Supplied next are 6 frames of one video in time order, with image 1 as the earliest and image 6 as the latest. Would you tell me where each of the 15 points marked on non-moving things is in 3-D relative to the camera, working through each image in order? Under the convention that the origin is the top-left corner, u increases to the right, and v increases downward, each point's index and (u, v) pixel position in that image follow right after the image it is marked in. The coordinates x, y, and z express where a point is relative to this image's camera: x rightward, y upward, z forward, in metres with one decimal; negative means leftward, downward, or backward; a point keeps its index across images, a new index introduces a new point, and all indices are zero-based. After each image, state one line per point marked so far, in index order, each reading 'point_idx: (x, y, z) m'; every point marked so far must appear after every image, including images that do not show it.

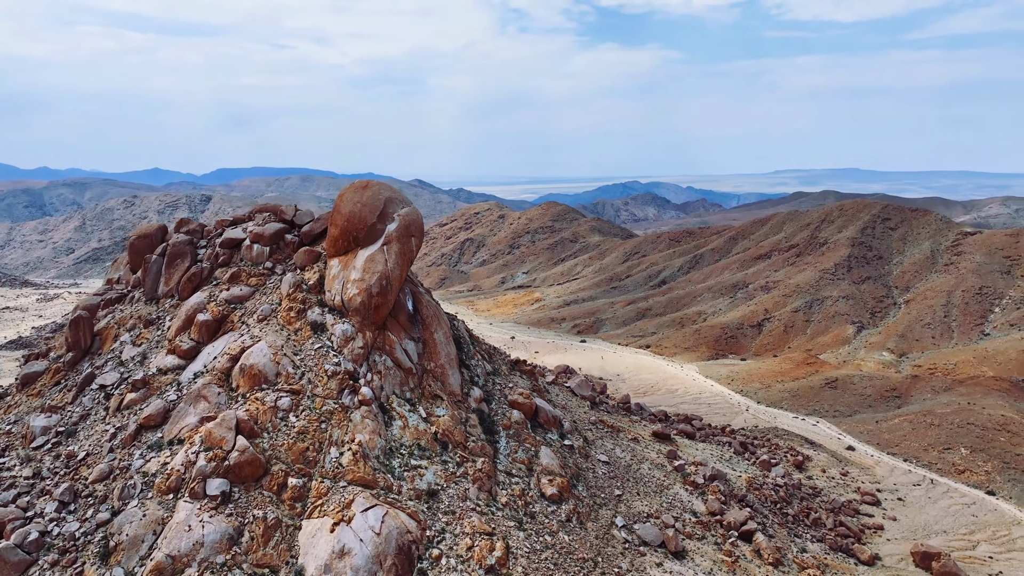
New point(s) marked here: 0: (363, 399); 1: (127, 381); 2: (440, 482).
0: (-2.0, -1.5, +9.9) m
1: (-5.5, -1.3, +10.4) m
2: (-1.0, -2.6, +9.8) m
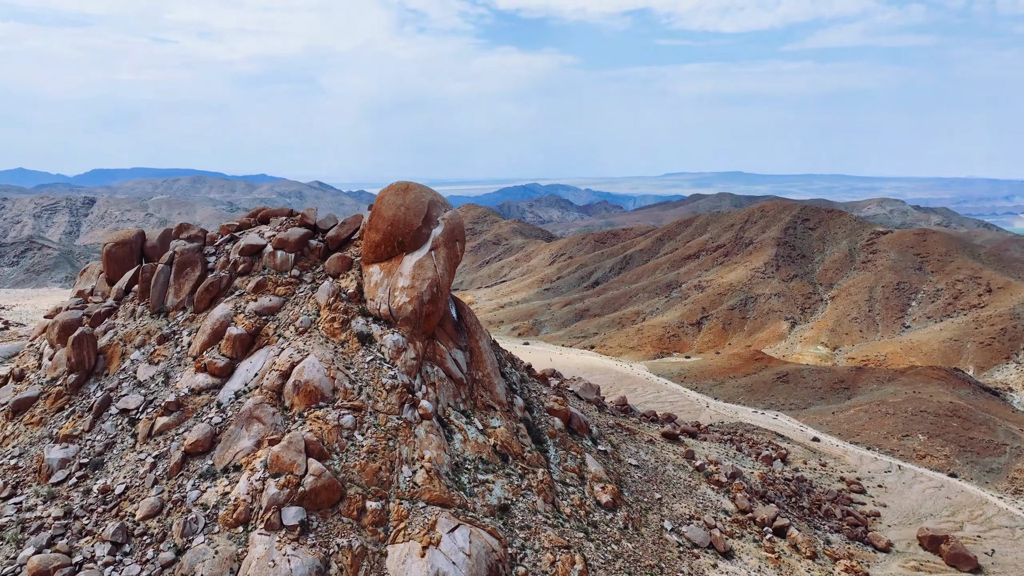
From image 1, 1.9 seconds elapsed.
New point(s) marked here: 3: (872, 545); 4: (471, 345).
0: (-1.1, -1.6, +9.4) m
1: (-4.6, -1.5, +9.4) m
2: (0.0, -2.7, +9.4) m
3: (+6.3, -4.5, +12.9) m
4: (-0.6, -0.8, +10.9) m
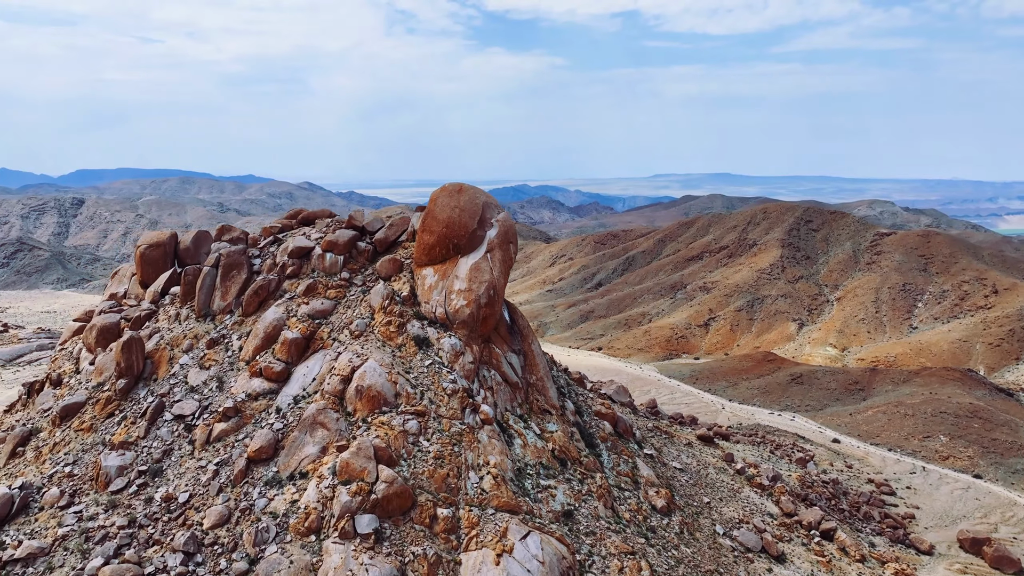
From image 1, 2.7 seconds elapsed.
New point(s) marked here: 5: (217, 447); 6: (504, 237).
0: (-0.3, -1.6, +9.3) m
1: (-3.8, -1.5, +9.2) m
2: (+0.8, -2.7, +9.3) m
3: (+7.1, -4.6, +12.8) m
4: (+0.2, -0.9, +10.8) m
5: (-3.5, -1.9, +8.7) m
6: (-0.1, +0.7, +10.4) m
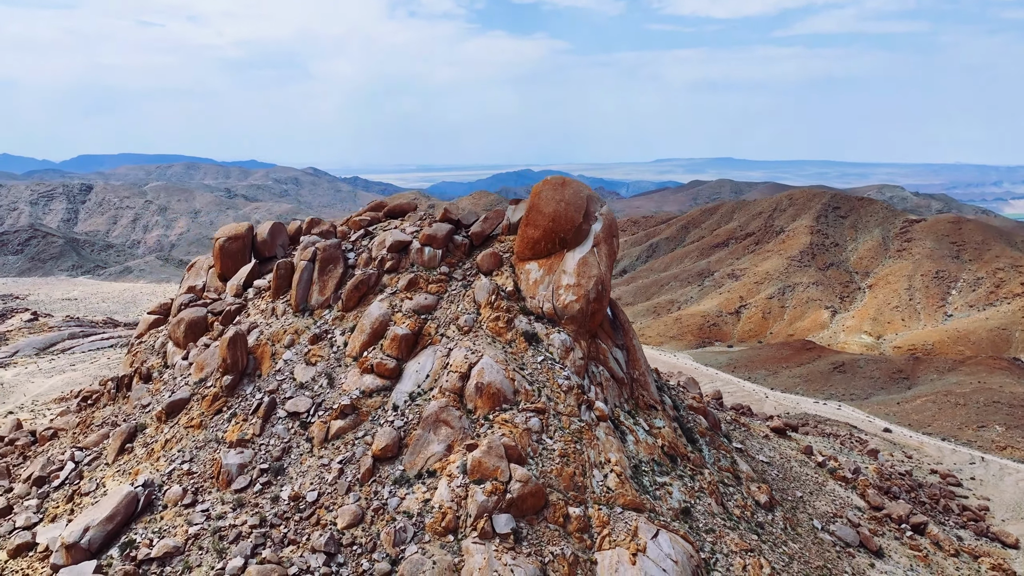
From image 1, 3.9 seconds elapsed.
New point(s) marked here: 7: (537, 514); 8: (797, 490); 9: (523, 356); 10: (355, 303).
0: (+1.1, -1.6, +9.2) m
1: (-2.3, -1.5, +9.1) m
2: (+2.2, -2.7, +9.2) m
3: (+8.6, -4.4, +12.8) m
4: (+1.7, -0.8, +10.7) m
5: (-2.1, -1.9, +8.7) m
6: (+1.3, +0.8, +10.2) m
7: (+0.3, -2.4, +7.9) m
8: (+4.6, -3.3, +11.9) m
9: (+0.1, -0.9, +9.4) m
10: (-2.2, -0.2, +10.3) m
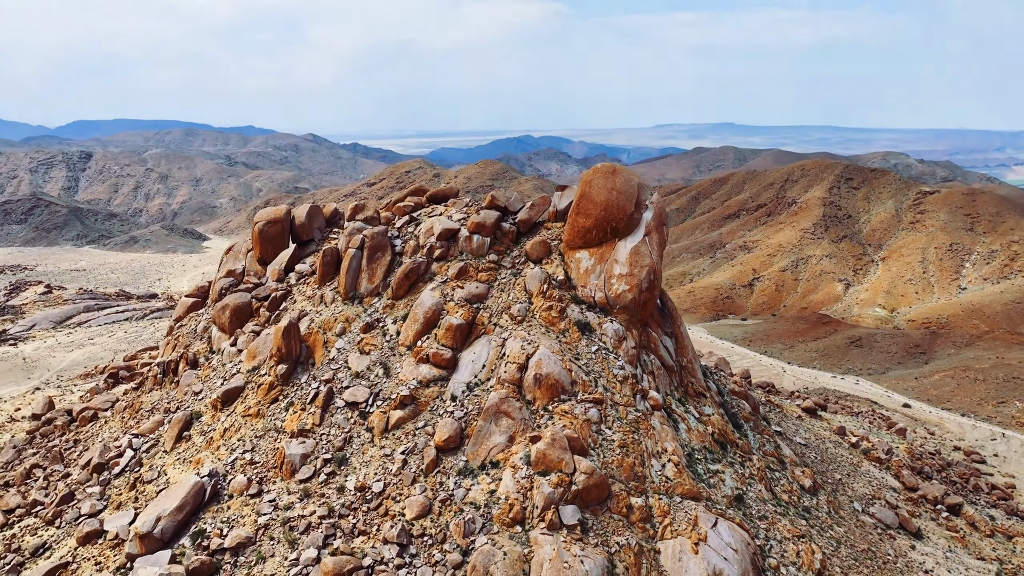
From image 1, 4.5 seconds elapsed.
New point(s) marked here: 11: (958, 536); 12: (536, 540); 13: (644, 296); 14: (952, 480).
0: (+1.8, -1.5, +9.3) m
1: (-1.6, -1.4, +9.2) m
2: (+2.9, -2.5, +9.4) m
3: (+9.3, -4.1, +13.1) m
4: (+2.4, -0.6, +10.8) m
5: (-1.4, -1.8, +8.8) m
6: (+2.0, +1.0, +10.2) m
7: (+1.0, -2.4, +8.0) m
8: (+5.3, -3.0, +12.0) m
9: (+0.8, -0.7, +9.5) m
10: (-1.5, 0.0, +10.4) m
11: (+6.9, -3.9, +11.4) m
12: (+0.3, -2.6, +7.6) m
13: (+1.8, -0.1, +9.8) m
14: (+8.3, -3.6, +13.8) m
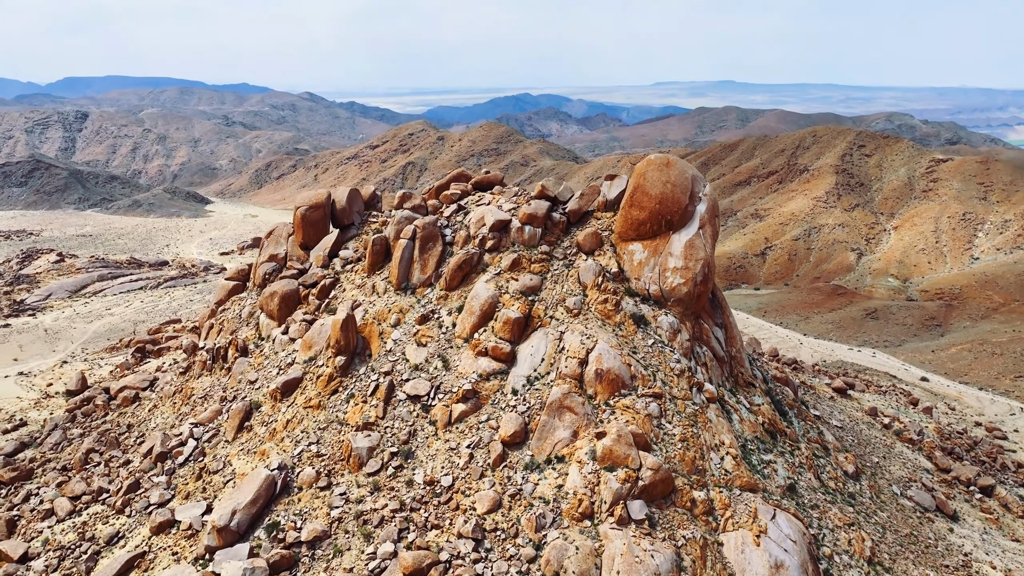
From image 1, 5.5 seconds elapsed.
0: (+2.6, -1.4, +9.5) m
1: (-0.9, -1.3, +9.4) m
2: (+3.7, -2.5, +9.6) m
3: (+10.0, -3.9, +13.4) m
4: (+3.1, -0.5, +10.9) m
5: (-0.6, -1.7, +9.0) m
6: (+2.8, +1.1, +10.3) m
7: (+1.7, -2.4, +8.3) m
8: (+6.1, -2.8, +12.3) m
9: (+1.6, -0.7, +9.6) m
10: (-0.8, +0.1, +10.5) m
11: (+7.7, -3.7, +11.7) m
12: (+1.0, -2.6, +7.8) m
13: (+2.5, 0.0, +9.9) m
14: (+9.0, -3.3, +14.1) m
